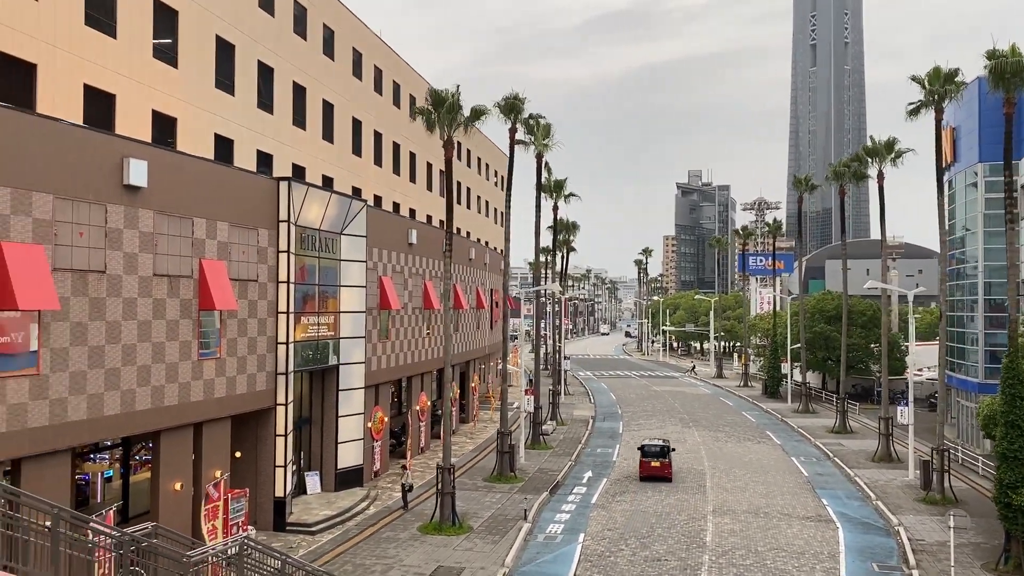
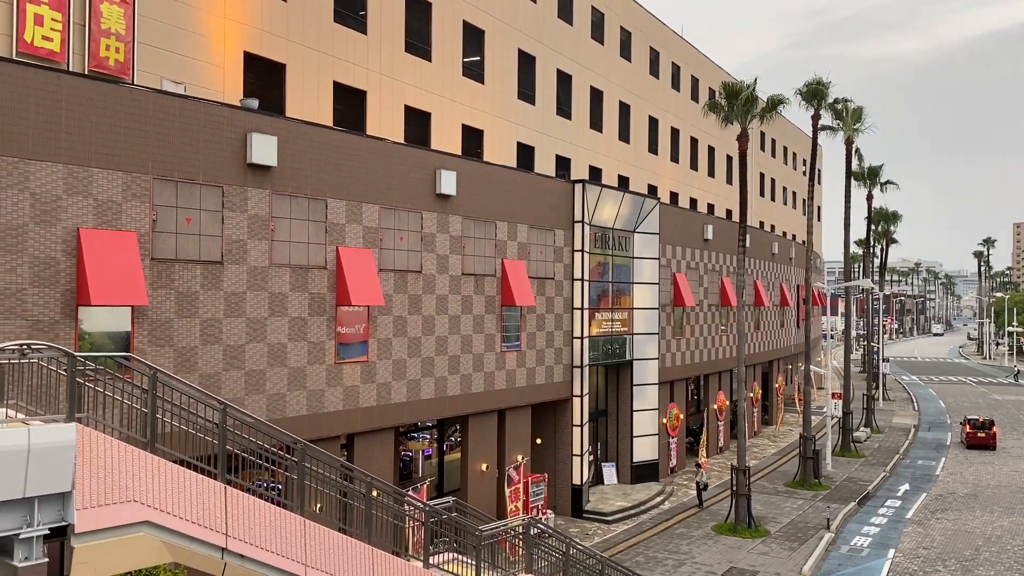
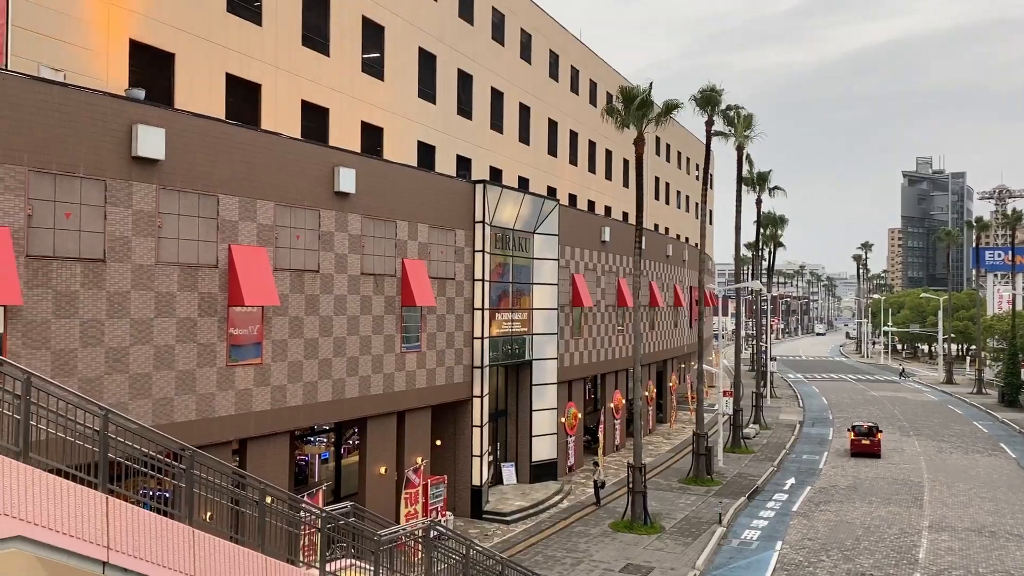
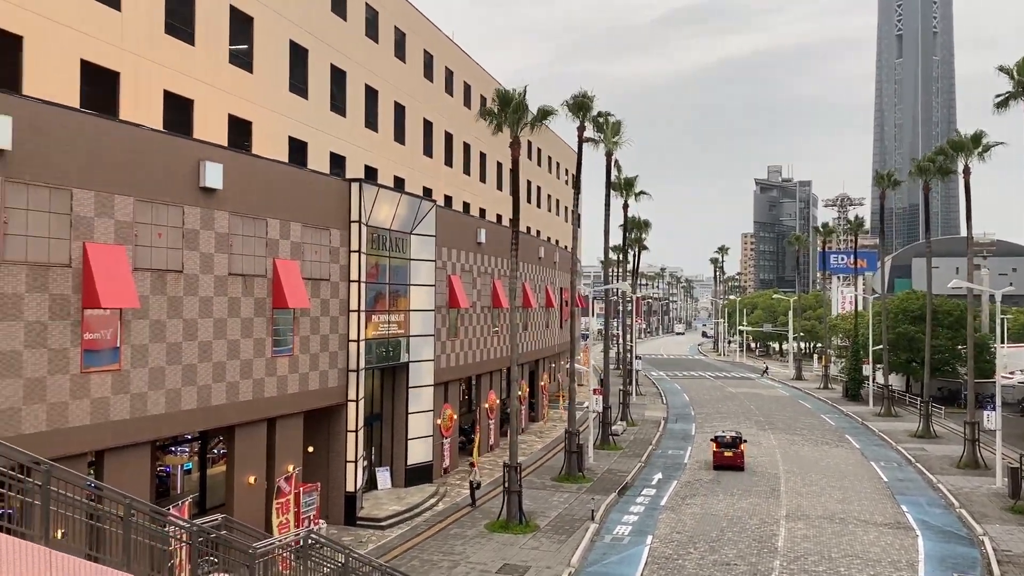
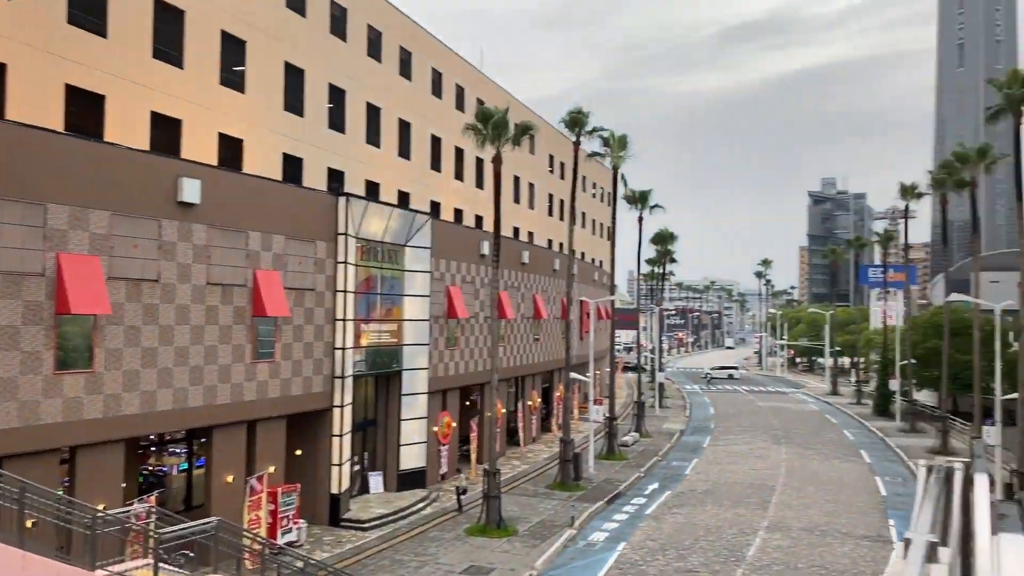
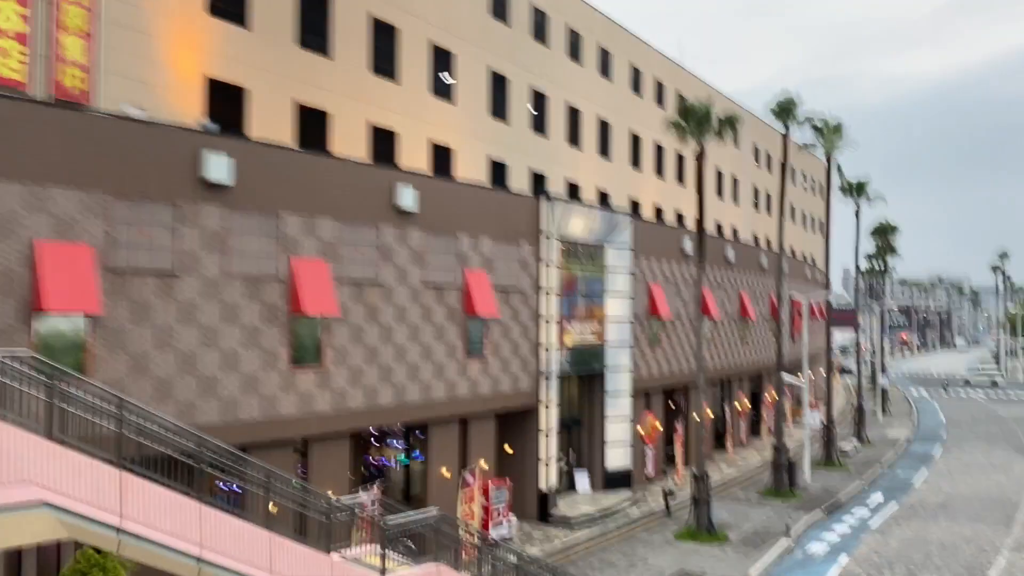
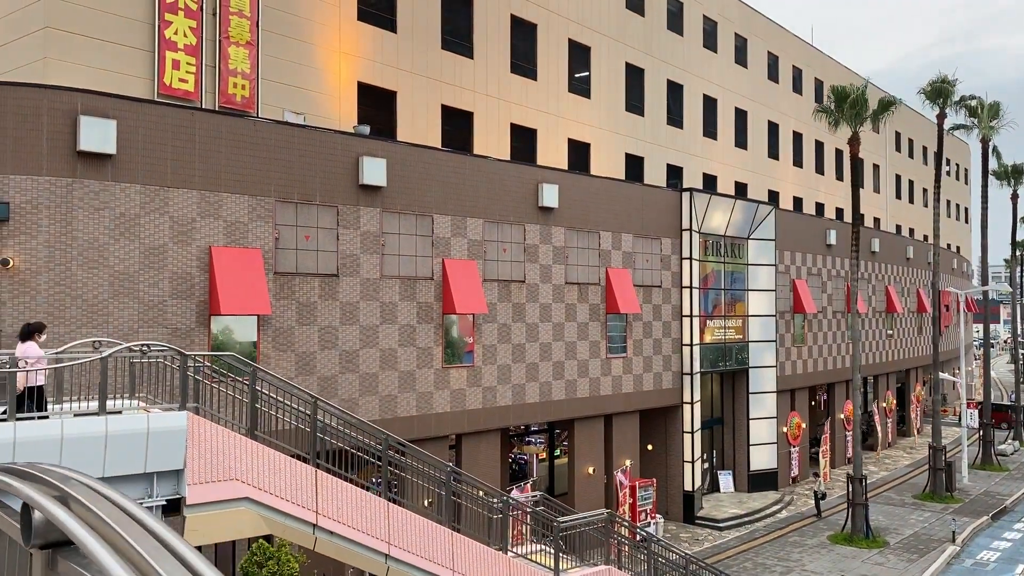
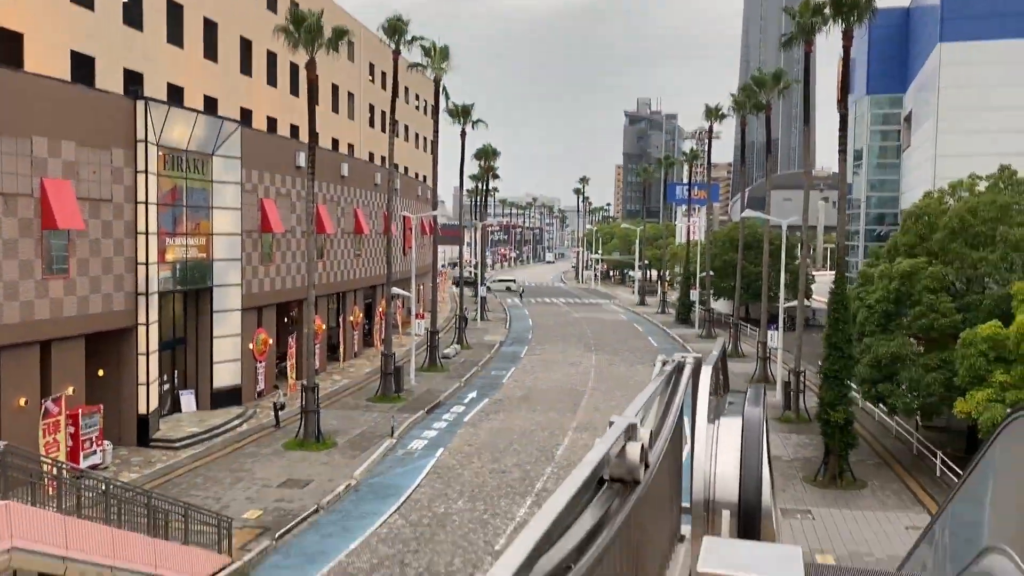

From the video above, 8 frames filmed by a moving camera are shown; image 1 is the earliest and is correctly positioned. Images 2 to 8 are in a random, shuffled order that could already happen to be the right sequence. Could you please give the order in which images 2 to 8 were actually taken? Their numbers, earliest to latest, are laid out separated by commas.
4, 3, 2, 7, 6, 5, 8
